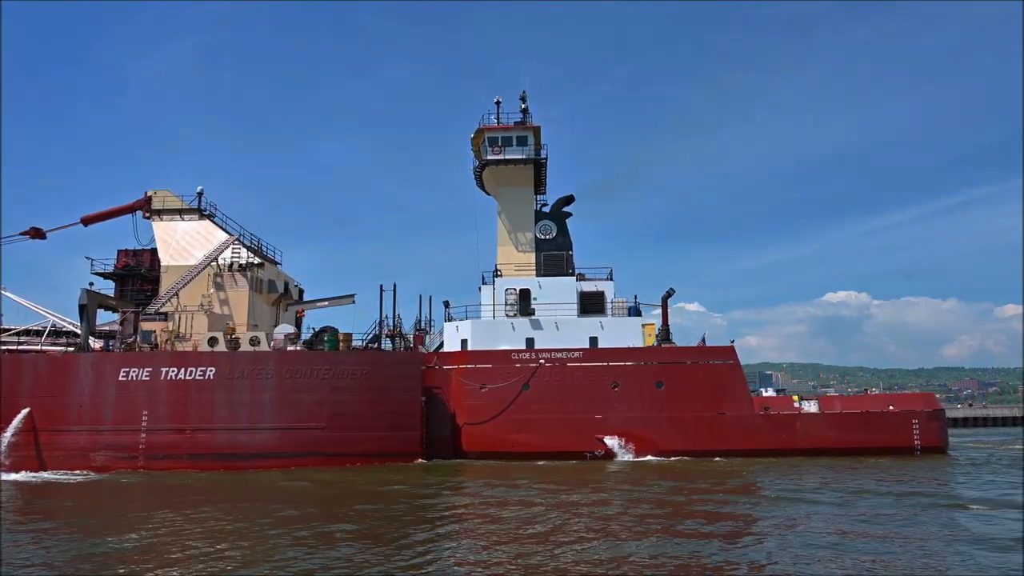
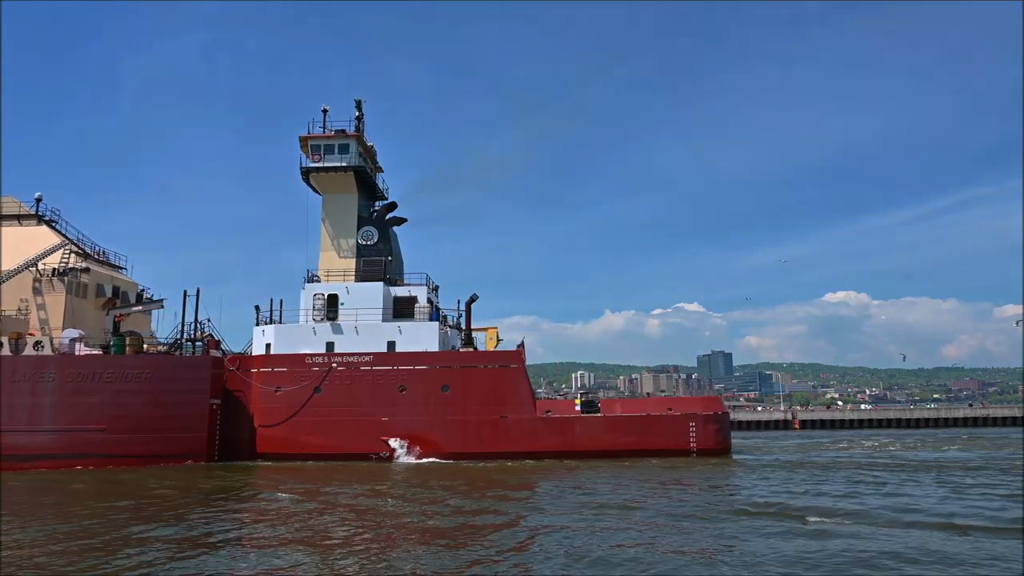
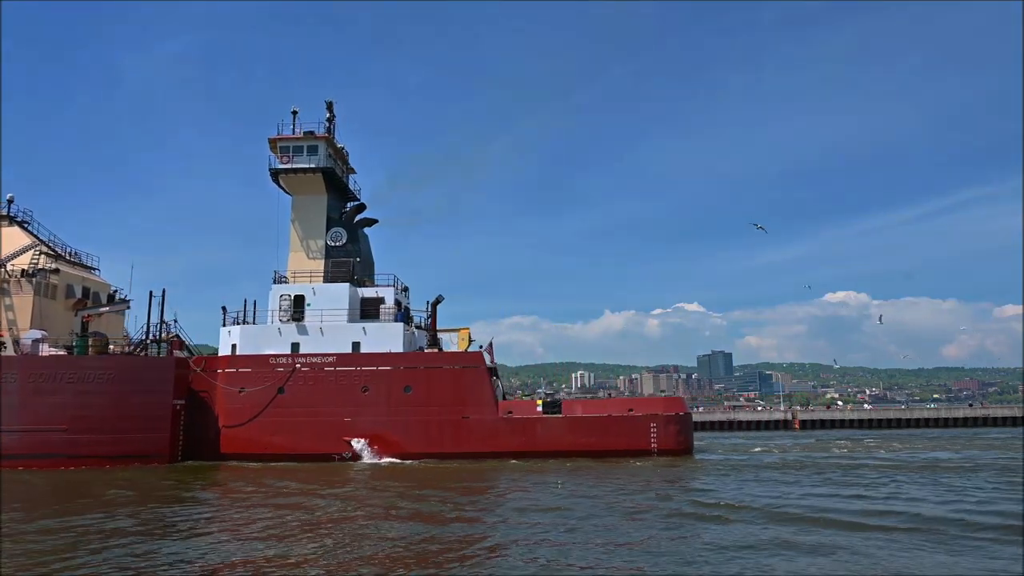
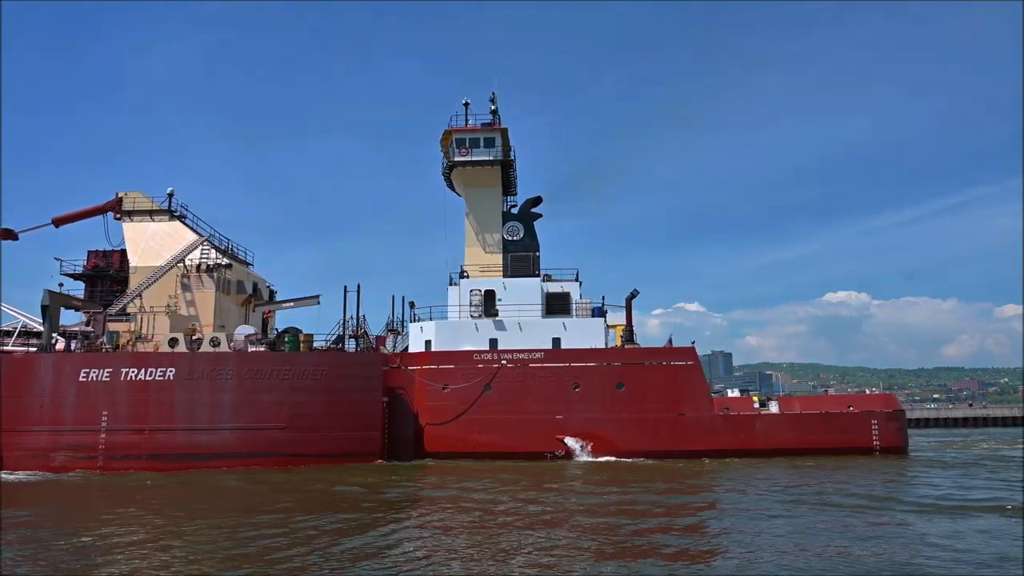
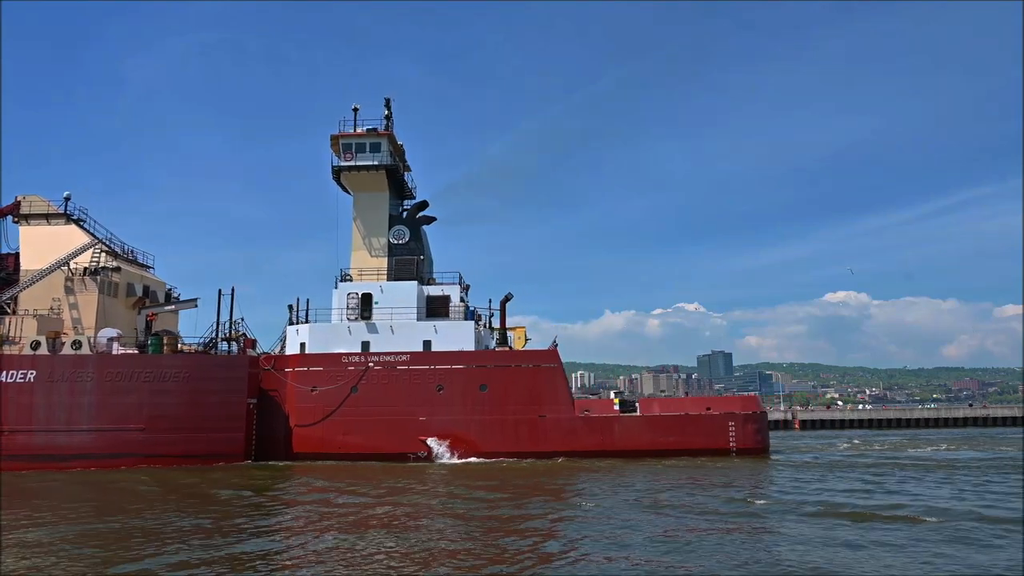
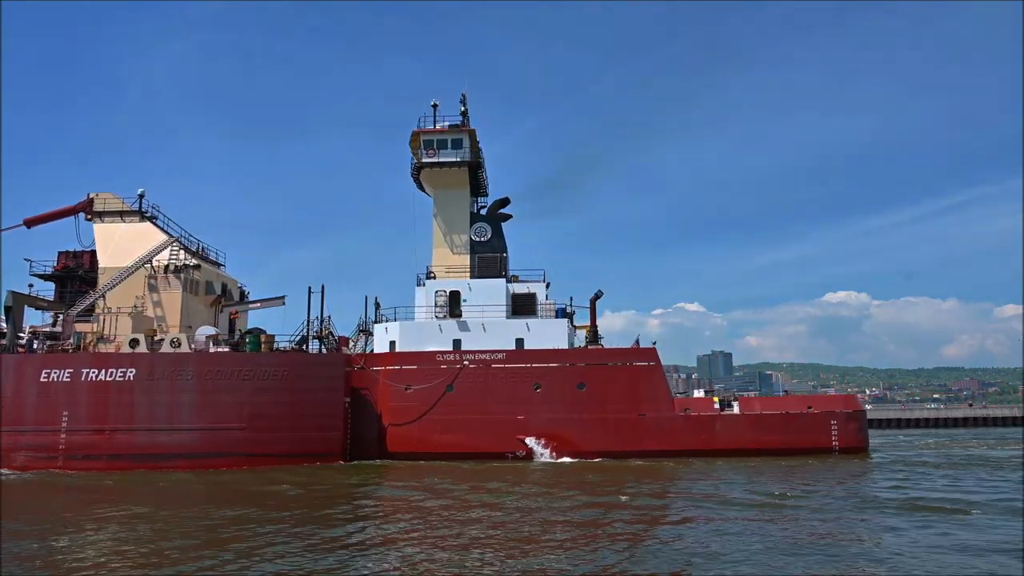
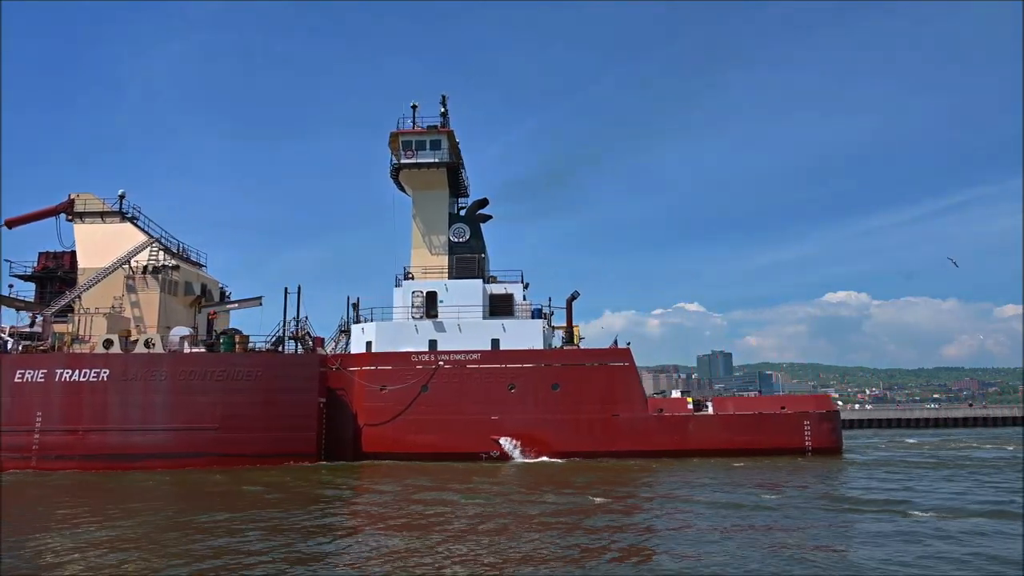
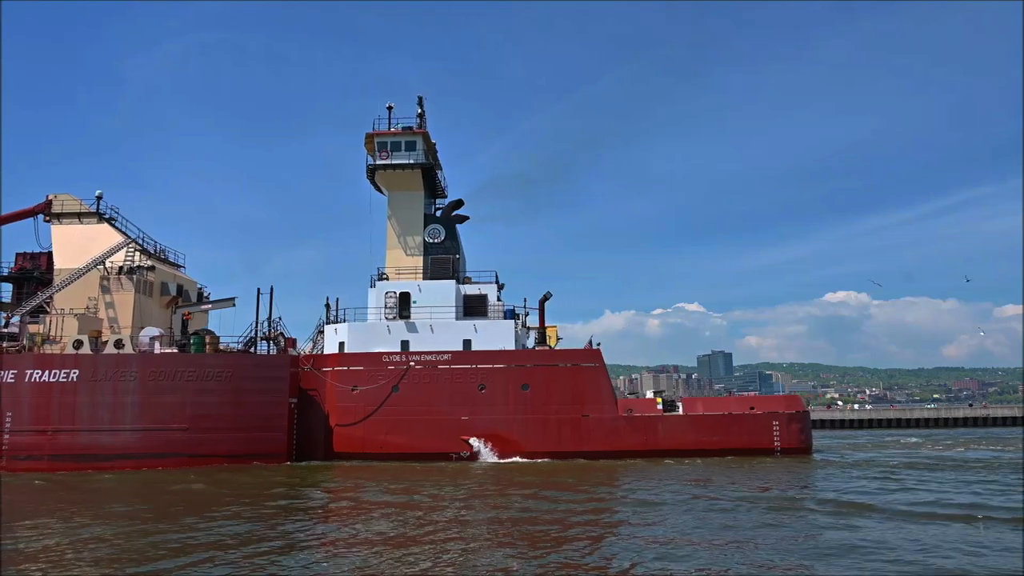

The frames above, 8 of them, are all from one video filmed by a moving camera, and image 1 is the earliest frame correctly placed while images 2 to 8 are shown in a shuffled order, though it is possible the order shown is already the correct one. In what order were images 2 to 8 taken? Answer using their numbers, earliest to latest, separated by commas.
4, 6, 7, 8, 5, 2, 3
